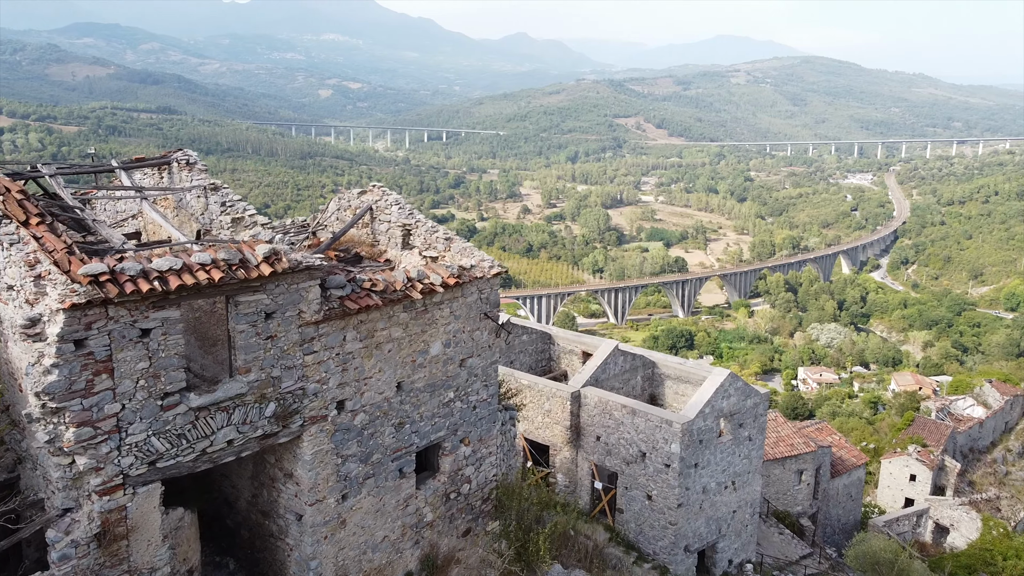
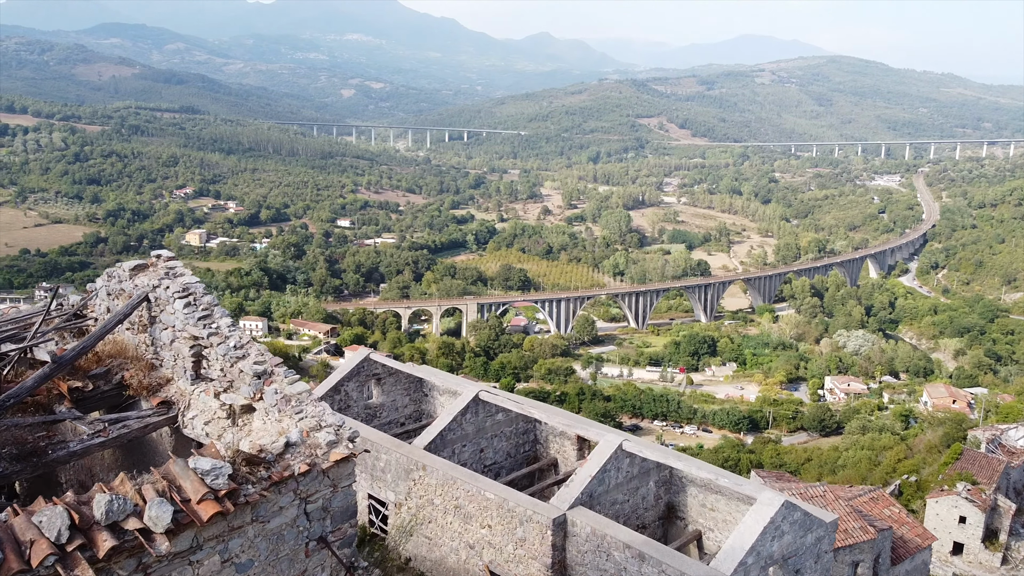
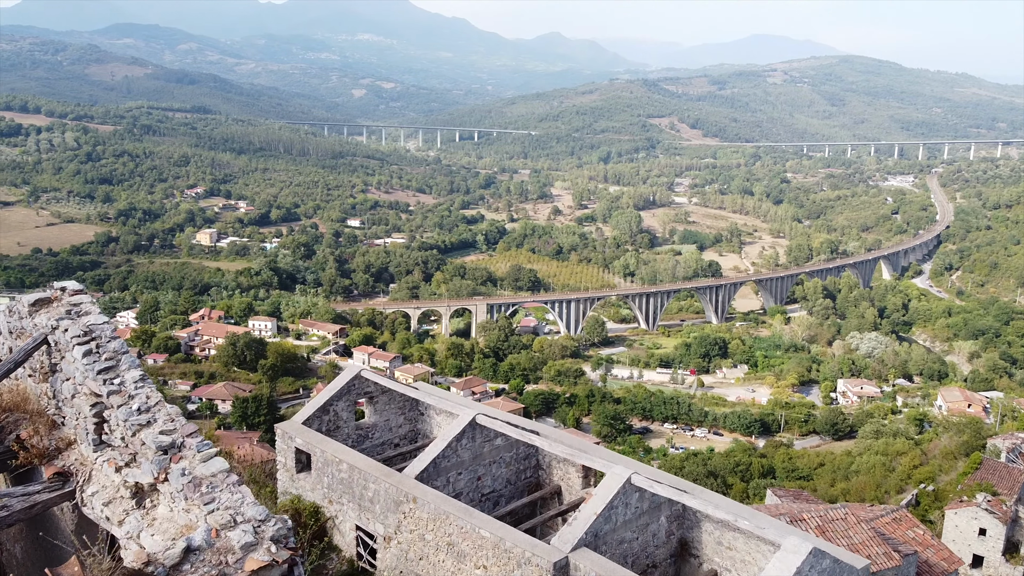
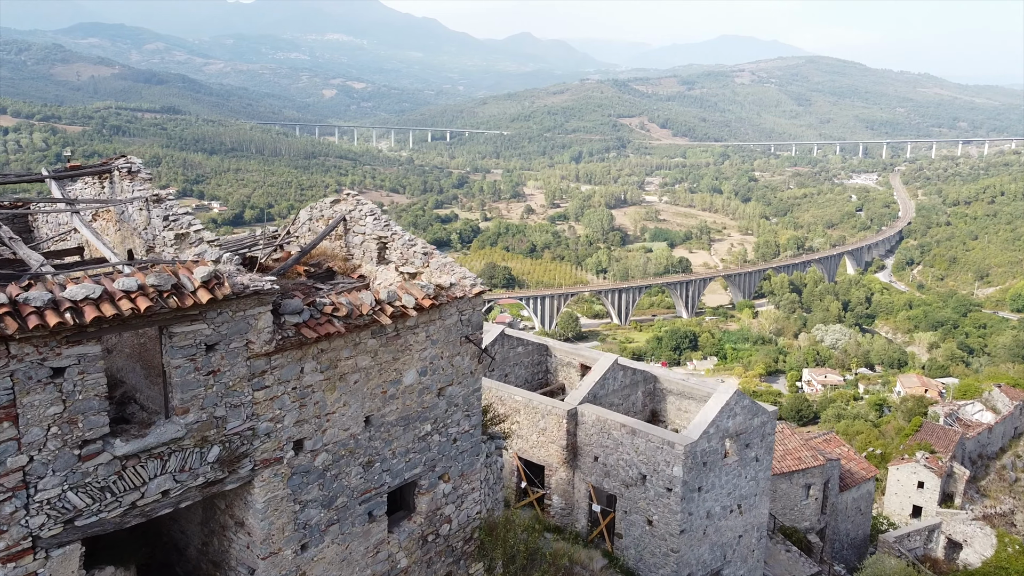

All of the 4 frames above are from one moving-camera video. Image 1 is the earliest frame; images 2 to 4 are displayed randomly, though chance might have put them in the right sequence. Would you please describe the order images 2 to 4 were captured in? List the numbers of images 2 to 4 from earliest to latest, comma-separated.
4, 2, 3
